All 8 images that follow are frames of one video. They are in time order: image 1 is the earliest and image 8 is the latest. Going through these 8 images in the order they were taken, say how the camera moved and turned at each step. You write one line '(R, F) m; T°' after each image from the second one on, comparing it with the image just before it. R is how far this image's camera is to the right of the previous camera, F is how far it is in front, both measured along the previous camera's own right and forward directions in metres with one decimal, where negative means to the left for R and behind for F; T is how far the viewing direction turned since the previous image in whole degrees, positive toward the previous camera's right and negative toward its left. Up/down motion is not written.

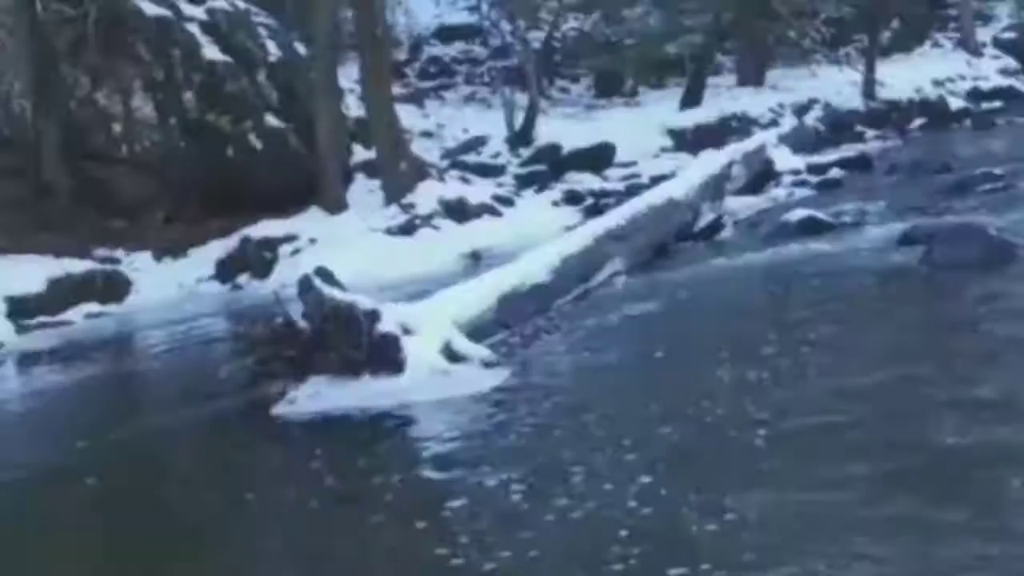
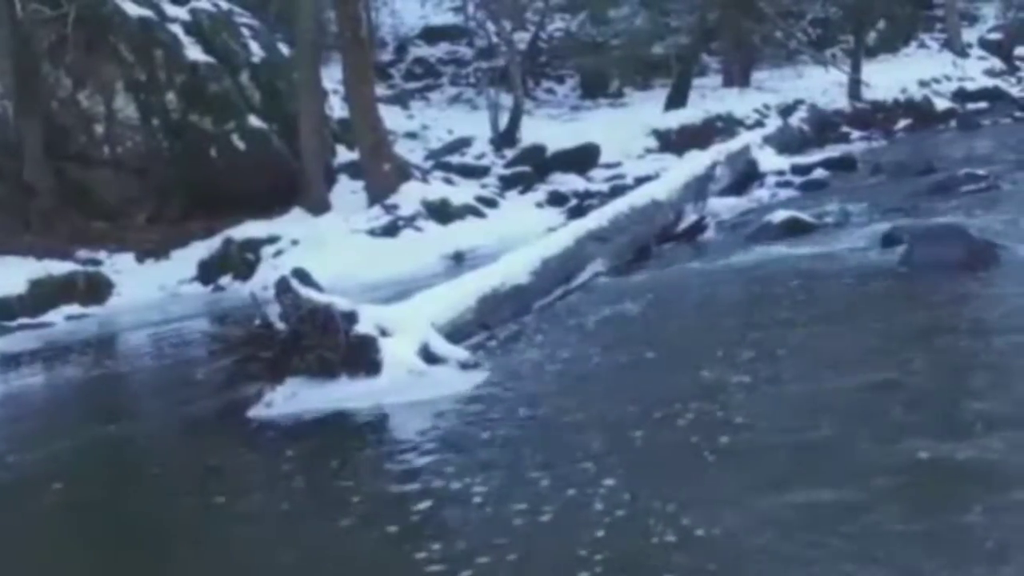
(+0.1, +0.1) m; 0°
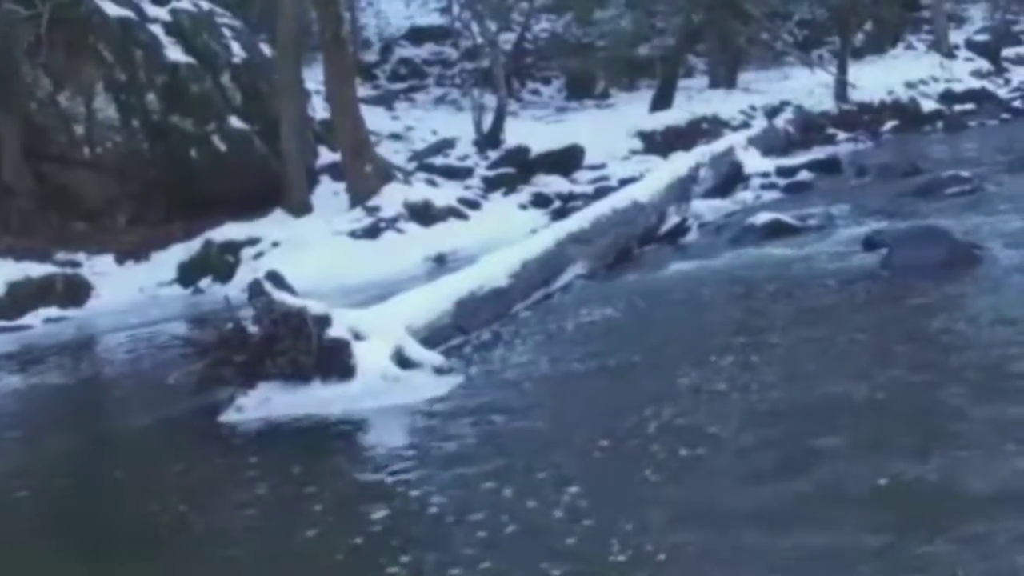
(+0.1, +0.2) m; 0°
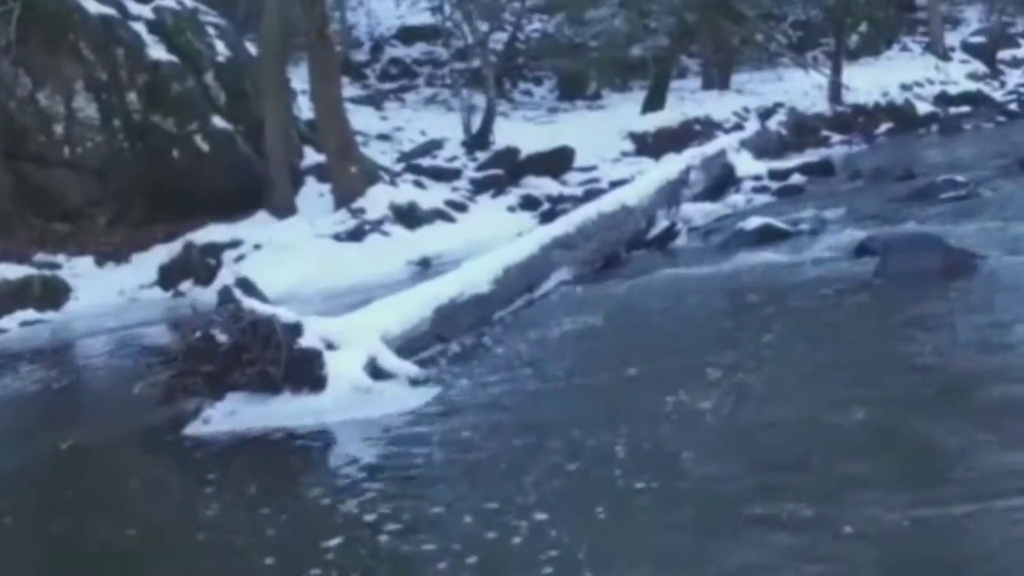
(+0.1, +0.4) m; 0°
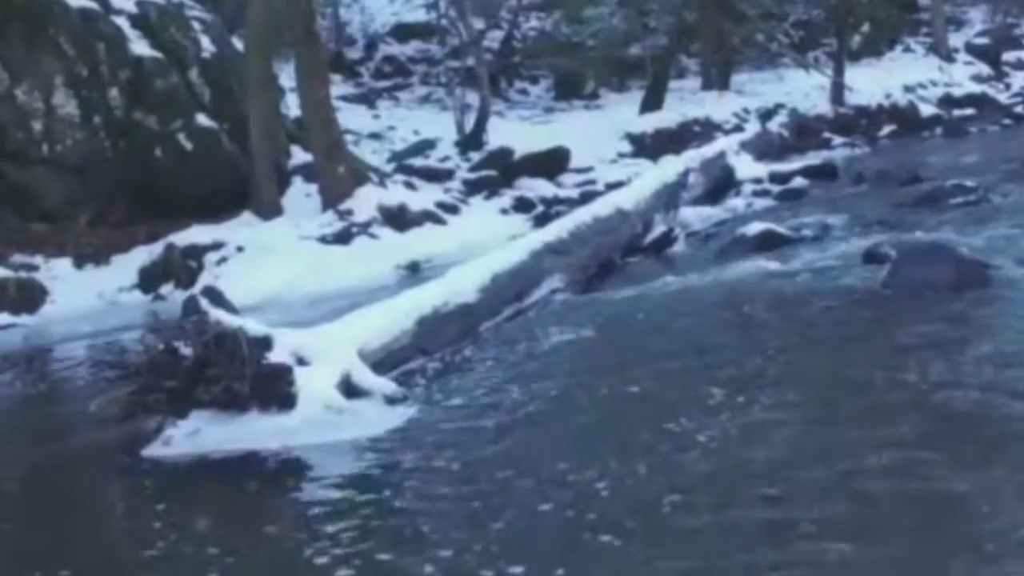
(+0.1, +0.8) m; 0°
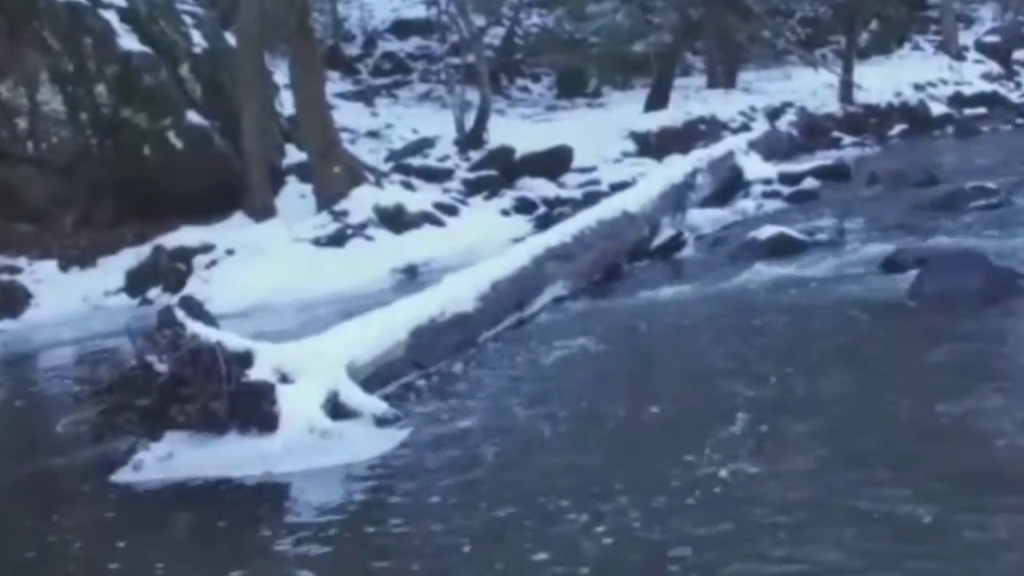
(0.0, +0.8) m; 0°
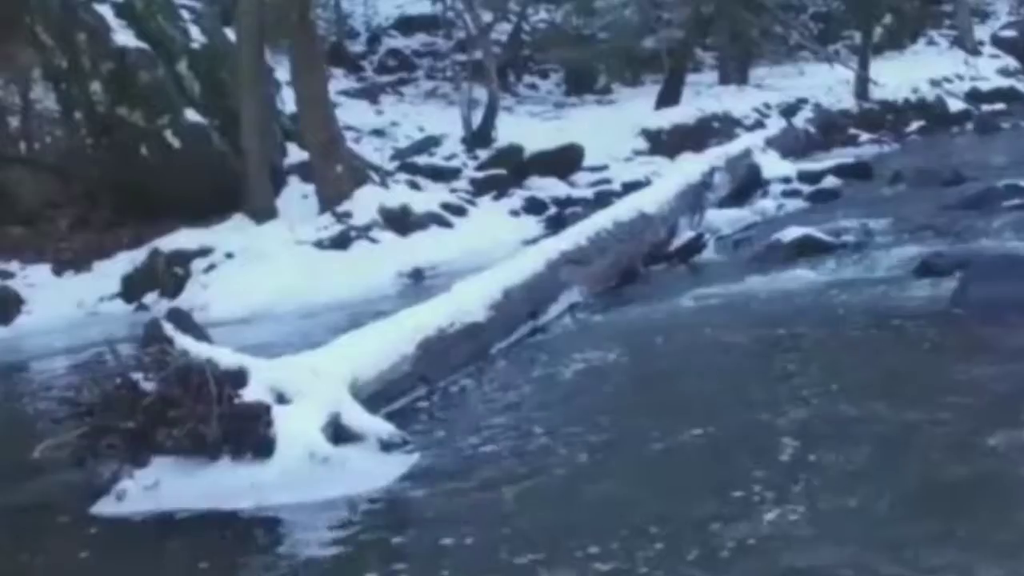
(0.0, +0.8) m; 0°
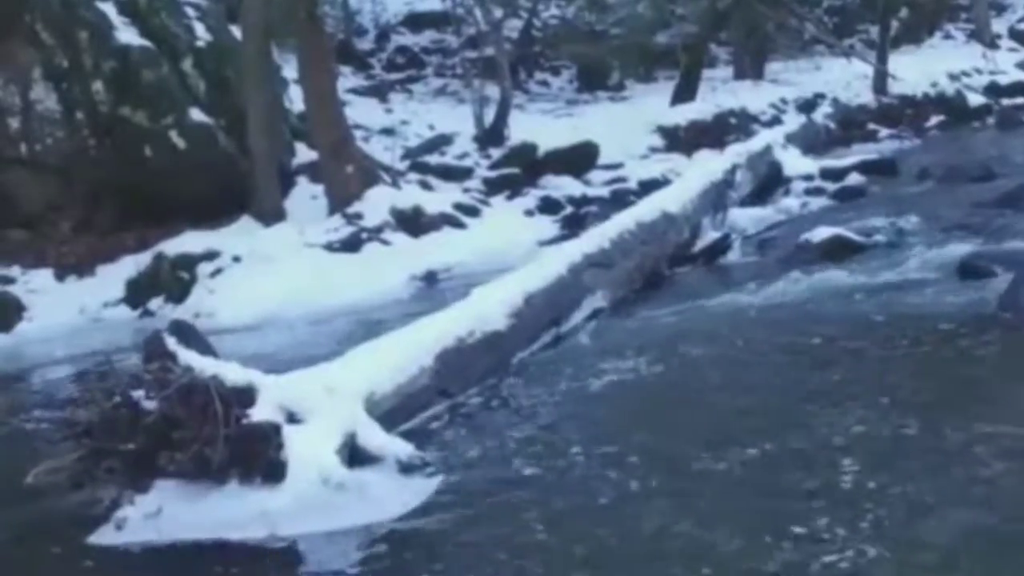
(-0.1, +0.6) m; 0°
